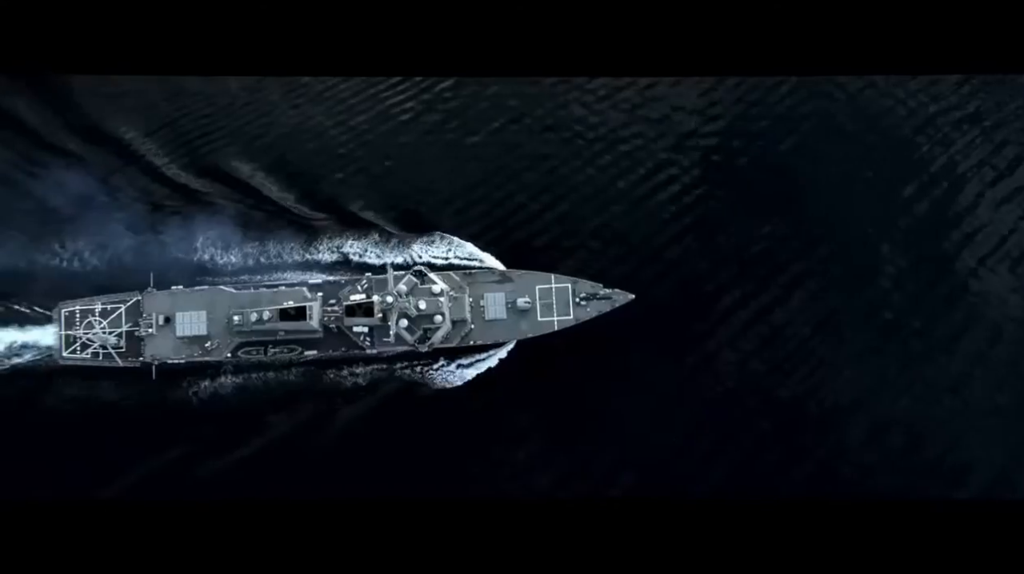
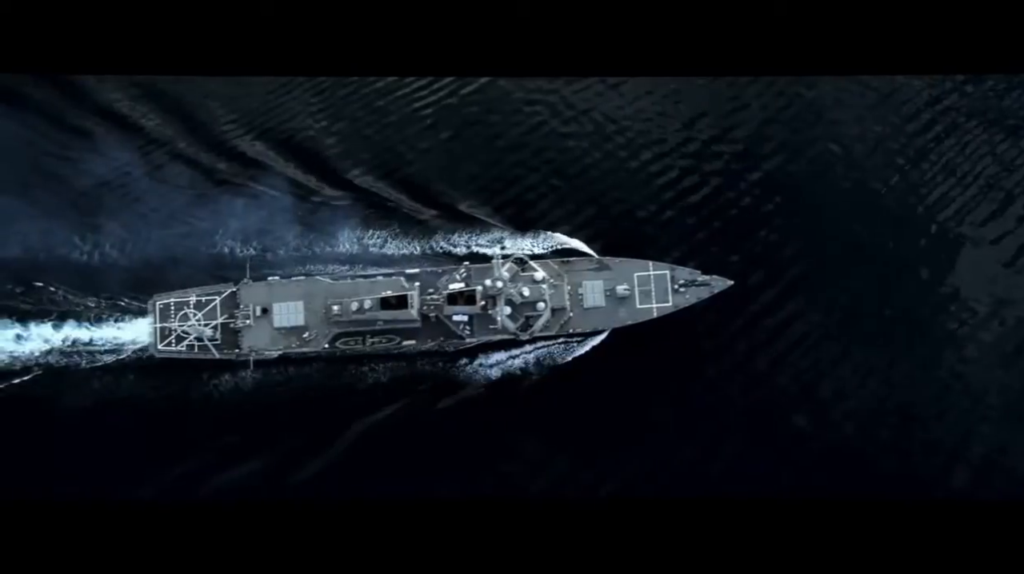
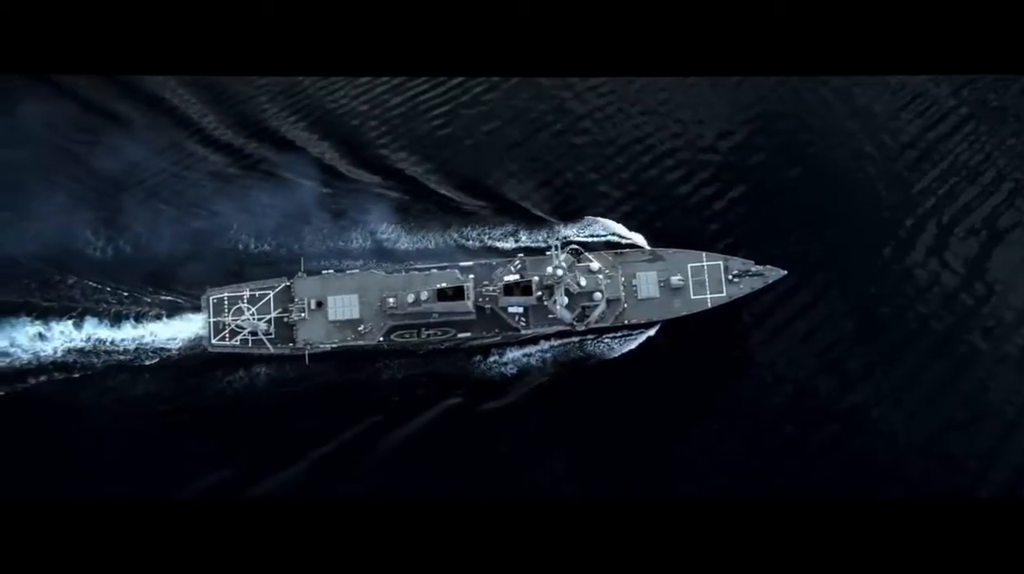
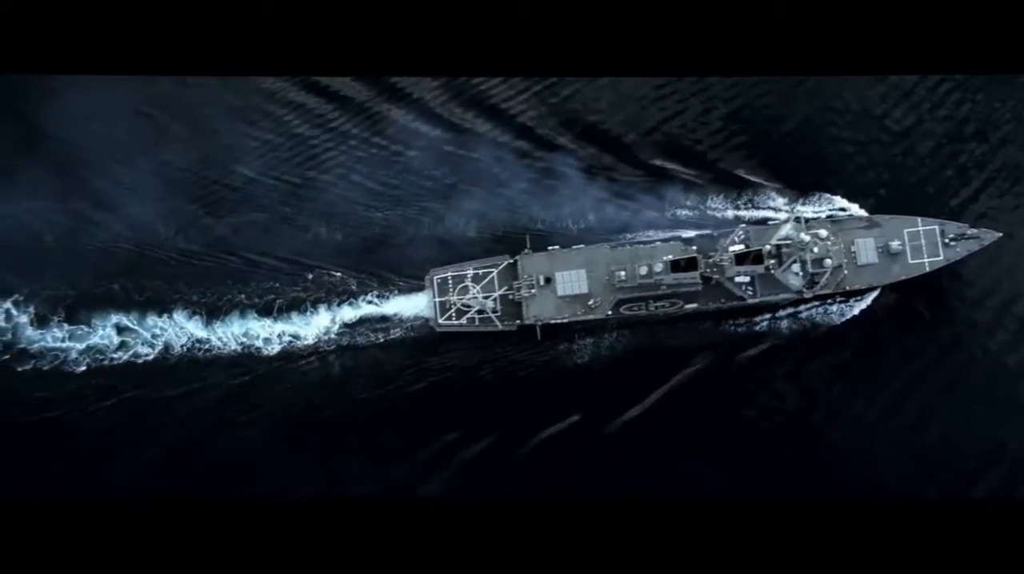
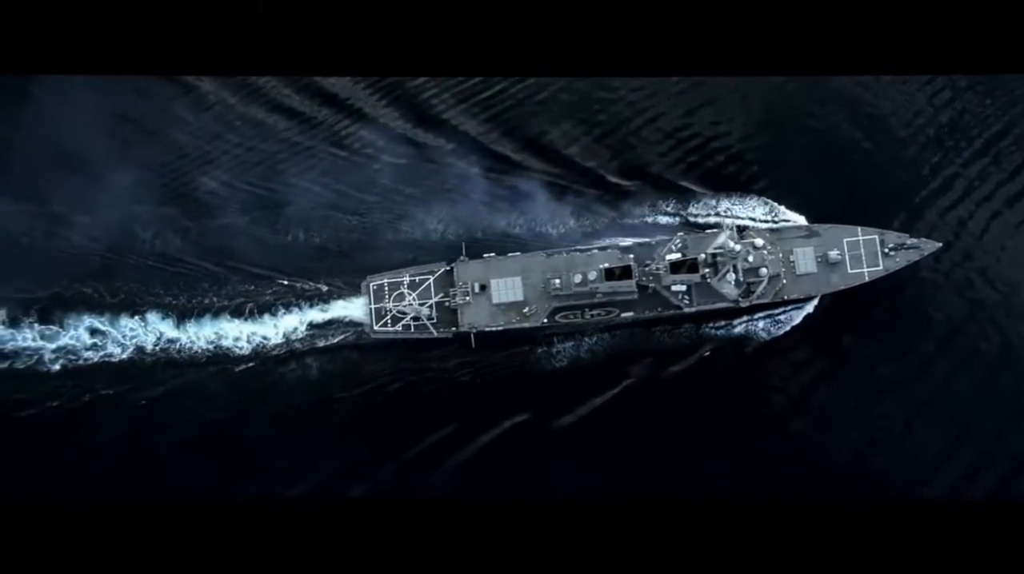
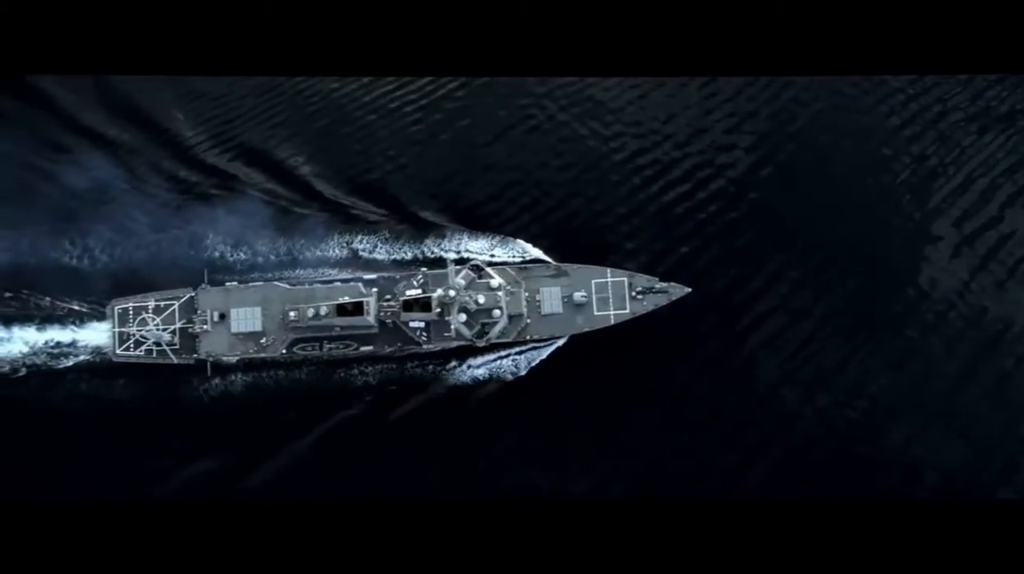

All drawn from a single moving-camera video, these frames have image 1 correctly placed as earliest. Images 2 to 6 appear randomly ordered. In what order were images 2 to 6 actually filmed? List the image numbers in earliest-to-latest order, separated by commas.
6, 2, 3, 5, 4
